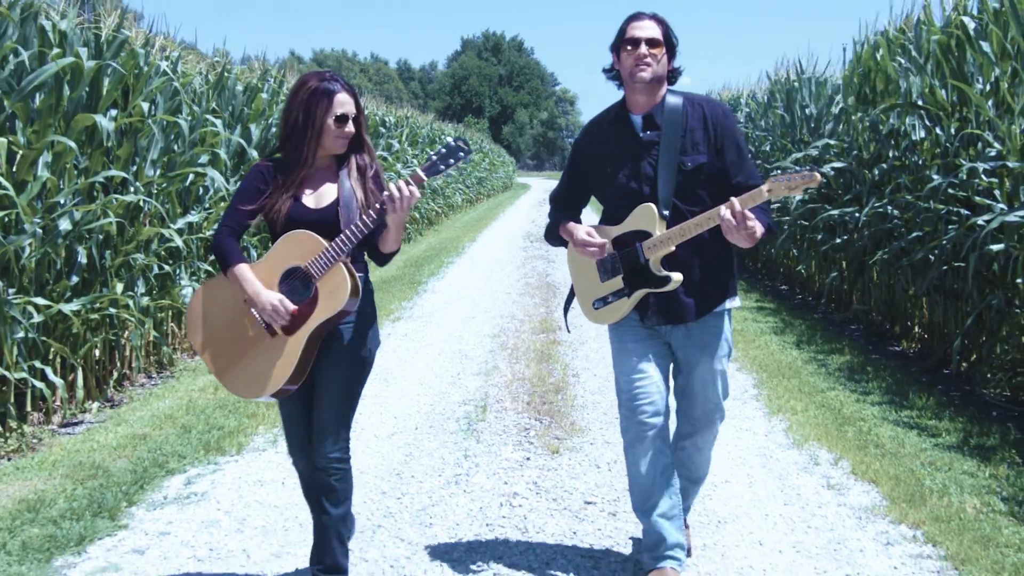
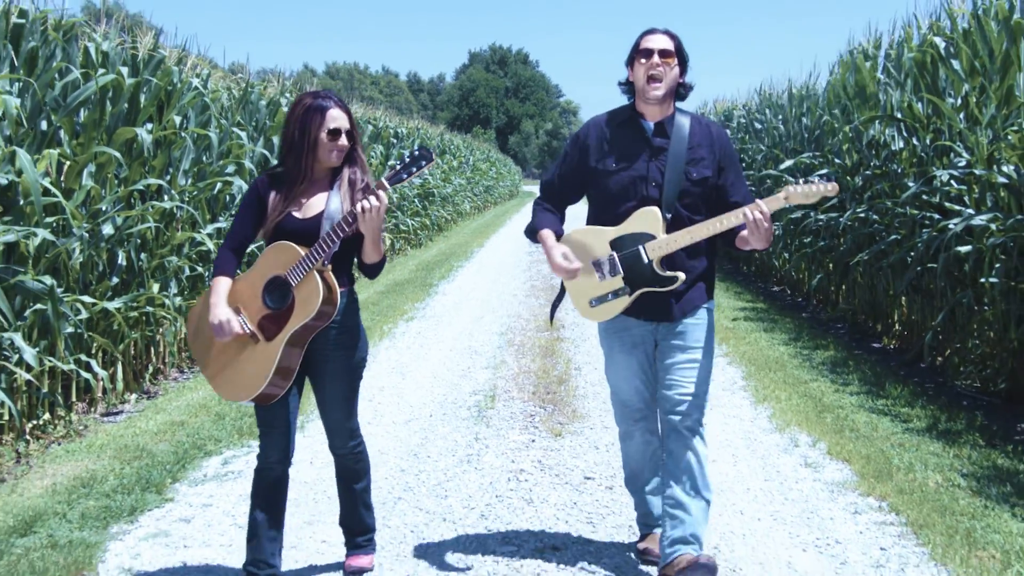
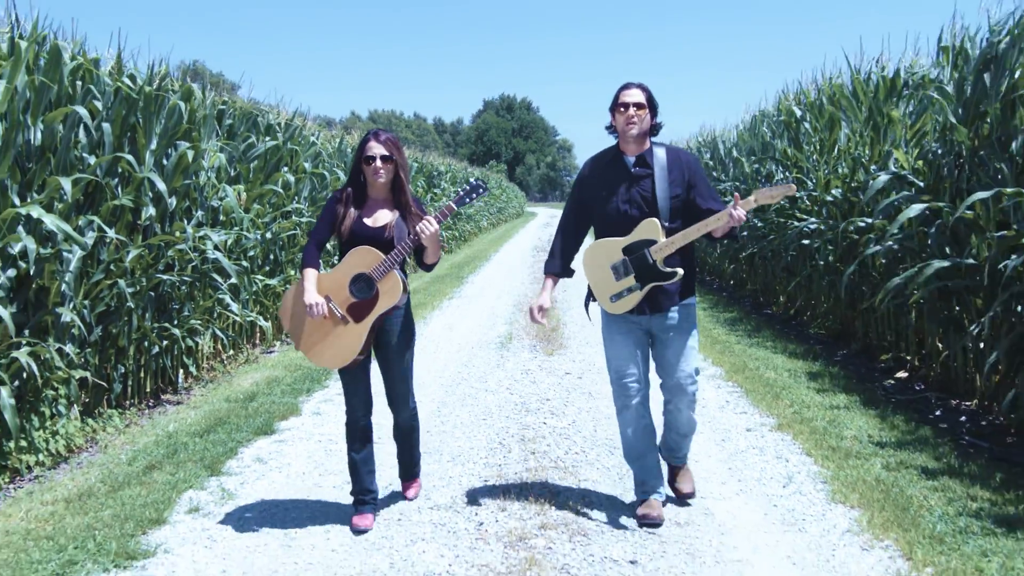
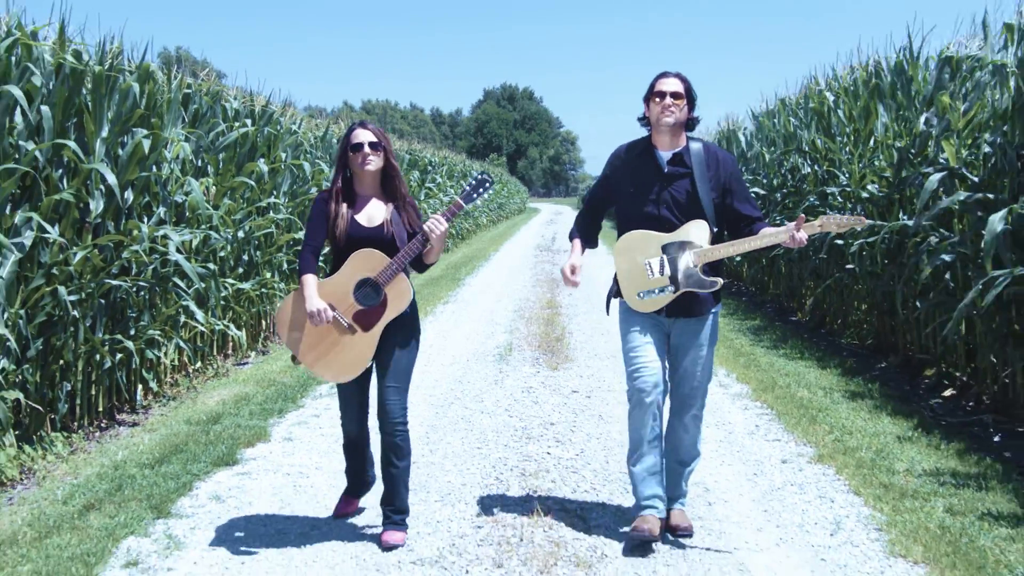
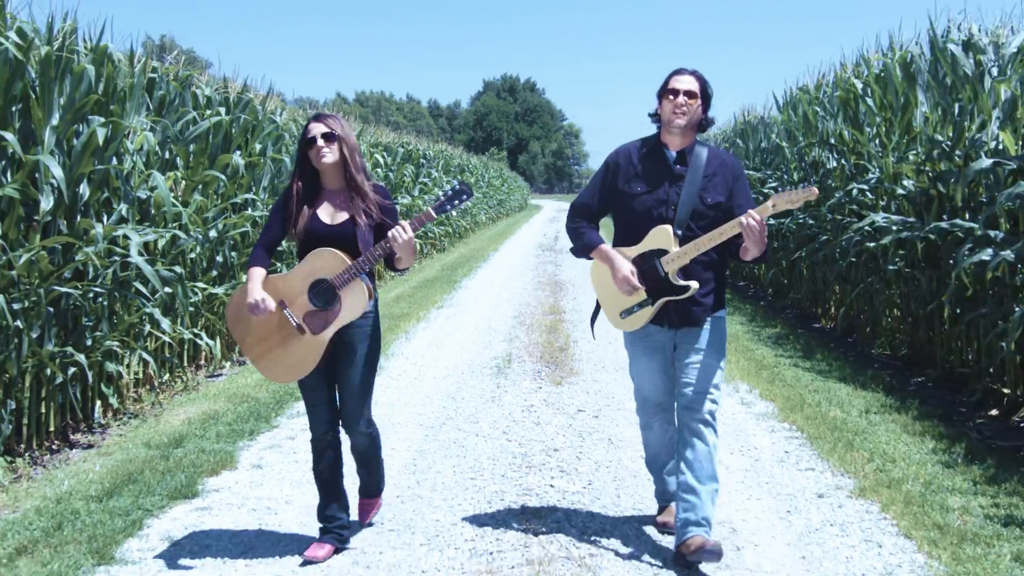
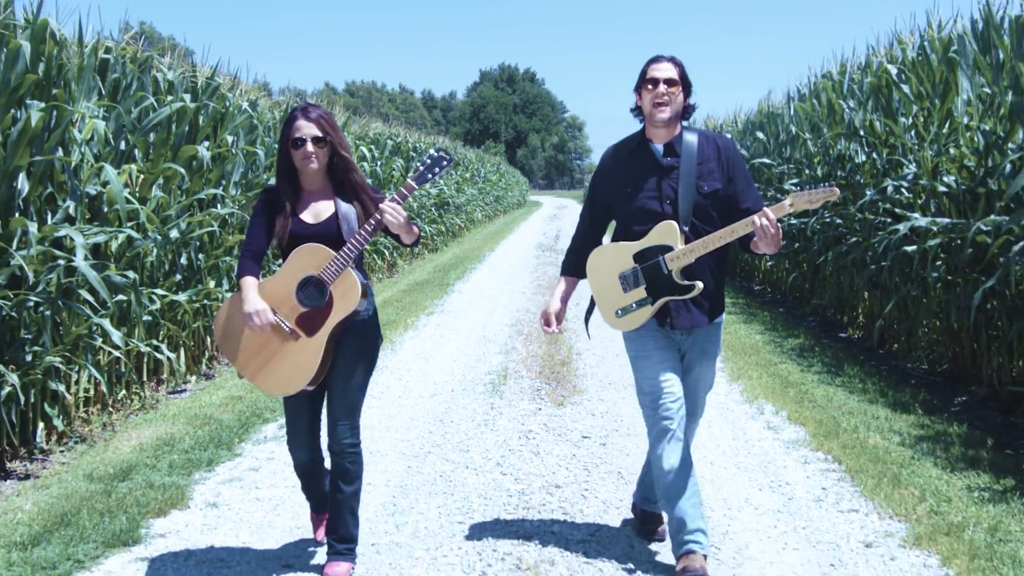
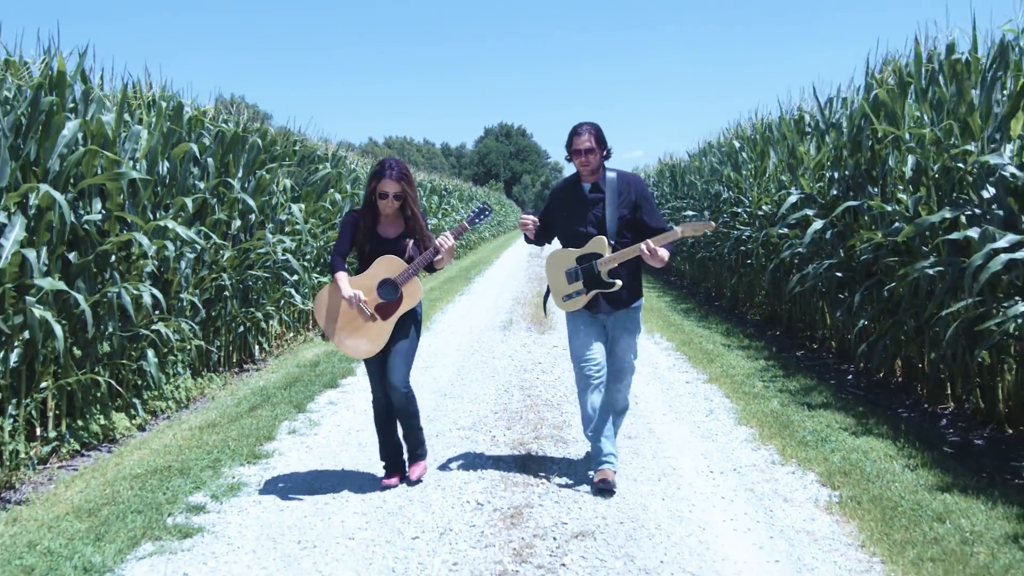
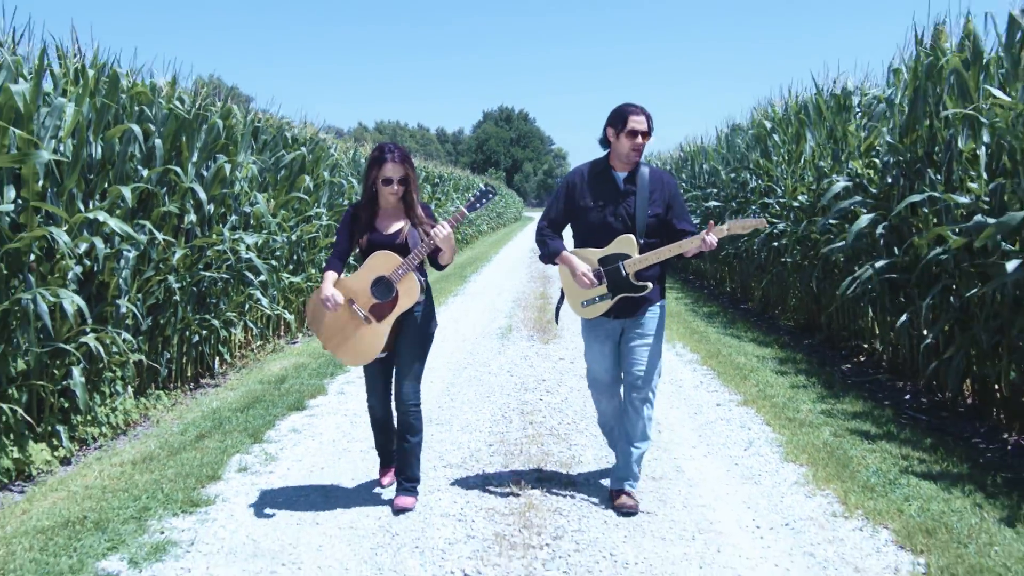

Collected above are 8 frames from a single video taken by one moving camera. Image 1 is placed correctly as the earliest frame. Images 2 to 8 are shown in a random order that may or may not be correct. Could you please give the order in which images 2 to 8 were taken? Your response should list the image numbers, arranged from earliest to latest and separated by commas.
2, 6, 5, 4, 3, 8, 7
